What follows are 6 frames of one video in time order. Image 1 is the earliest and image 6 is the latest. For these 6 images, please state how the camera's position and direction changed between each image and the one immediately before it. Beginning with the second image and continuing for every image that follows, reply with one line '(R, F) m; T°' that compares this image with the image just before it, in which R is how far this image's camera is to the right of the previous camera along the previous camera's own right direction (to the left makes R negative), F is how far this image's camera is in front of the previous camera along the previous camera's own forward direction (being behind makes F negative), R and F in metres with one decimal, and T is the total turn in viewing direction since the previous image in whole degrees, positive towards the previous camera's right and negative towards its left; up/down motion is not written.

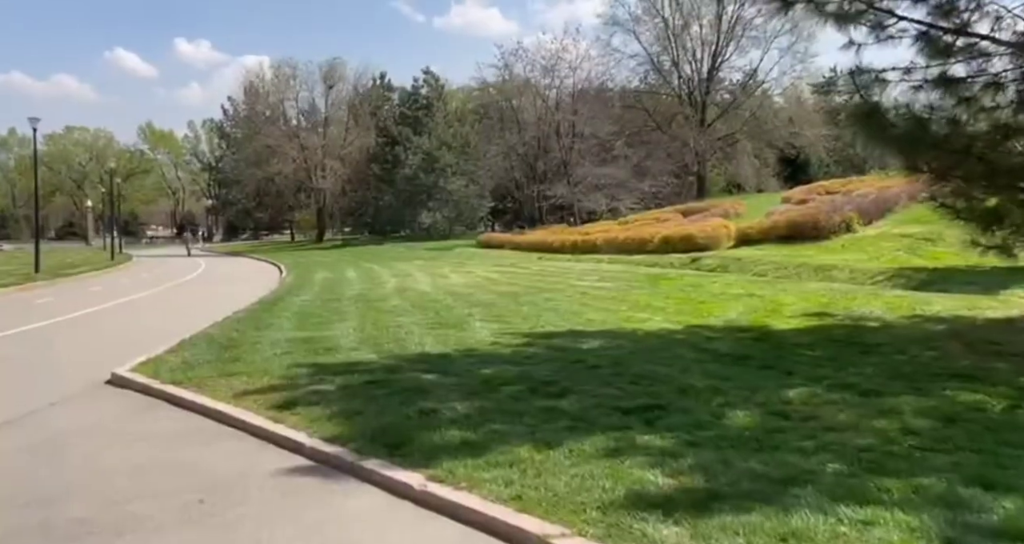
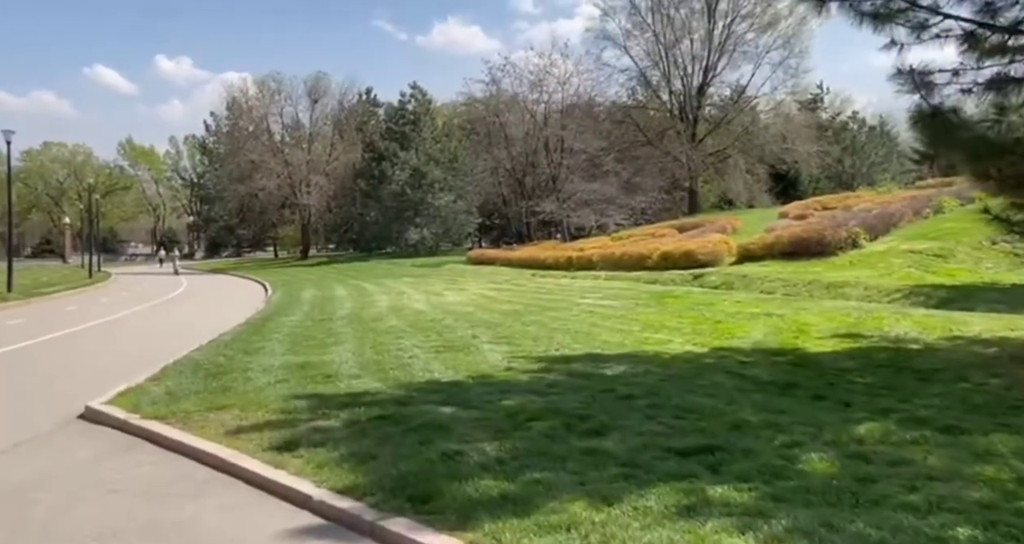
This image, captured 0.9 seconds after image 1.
(-0.3, +0.7) m; +1°
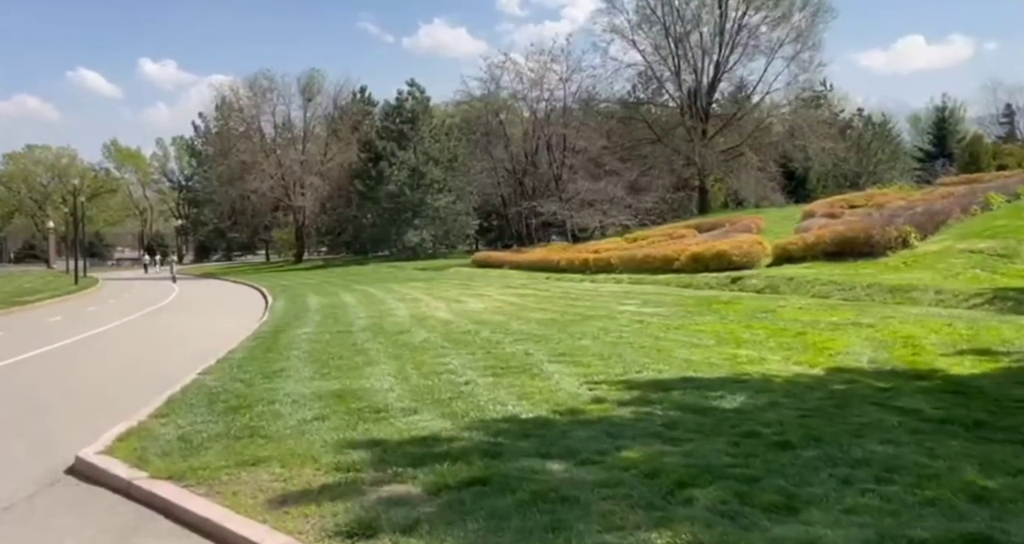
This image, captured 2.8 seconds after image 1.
(-0.8, +1.5) m; +1°
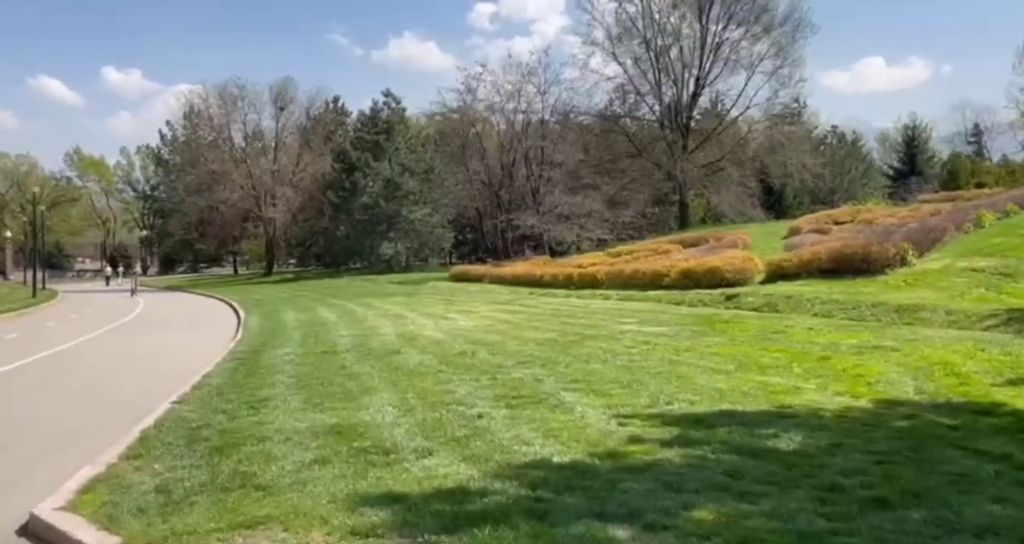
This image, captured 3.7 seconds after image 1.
(-0.4, +0.8) m; +2°
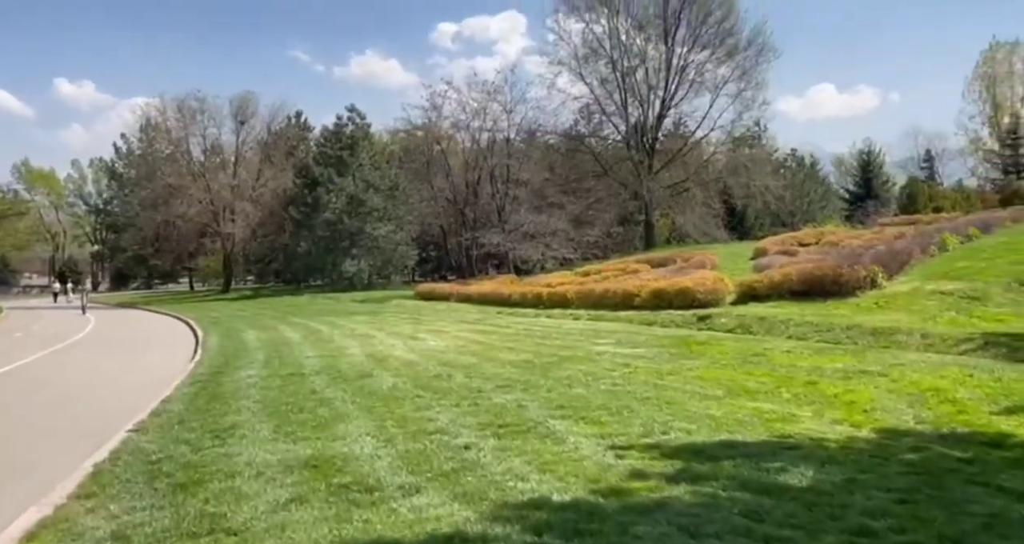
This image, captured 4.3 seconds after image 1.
(-0.2, +0.4) m; +3°
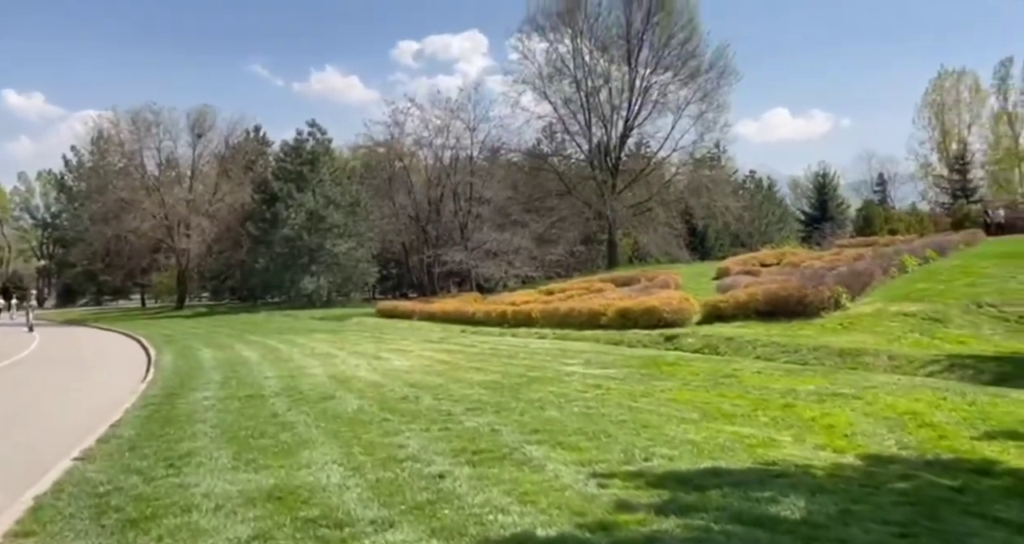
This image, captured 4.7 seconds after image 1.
(-0.1, +0.3) m; +3°
